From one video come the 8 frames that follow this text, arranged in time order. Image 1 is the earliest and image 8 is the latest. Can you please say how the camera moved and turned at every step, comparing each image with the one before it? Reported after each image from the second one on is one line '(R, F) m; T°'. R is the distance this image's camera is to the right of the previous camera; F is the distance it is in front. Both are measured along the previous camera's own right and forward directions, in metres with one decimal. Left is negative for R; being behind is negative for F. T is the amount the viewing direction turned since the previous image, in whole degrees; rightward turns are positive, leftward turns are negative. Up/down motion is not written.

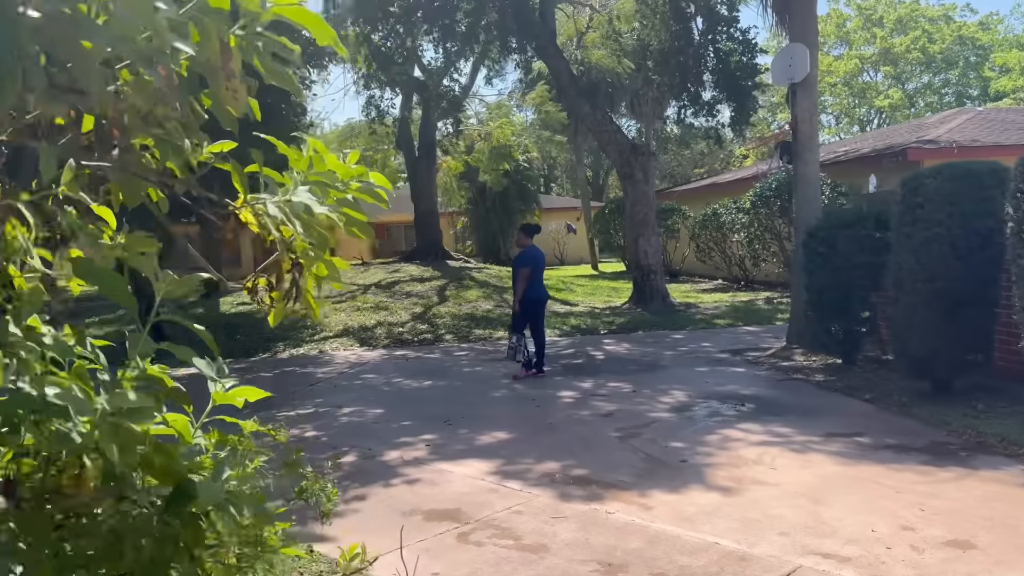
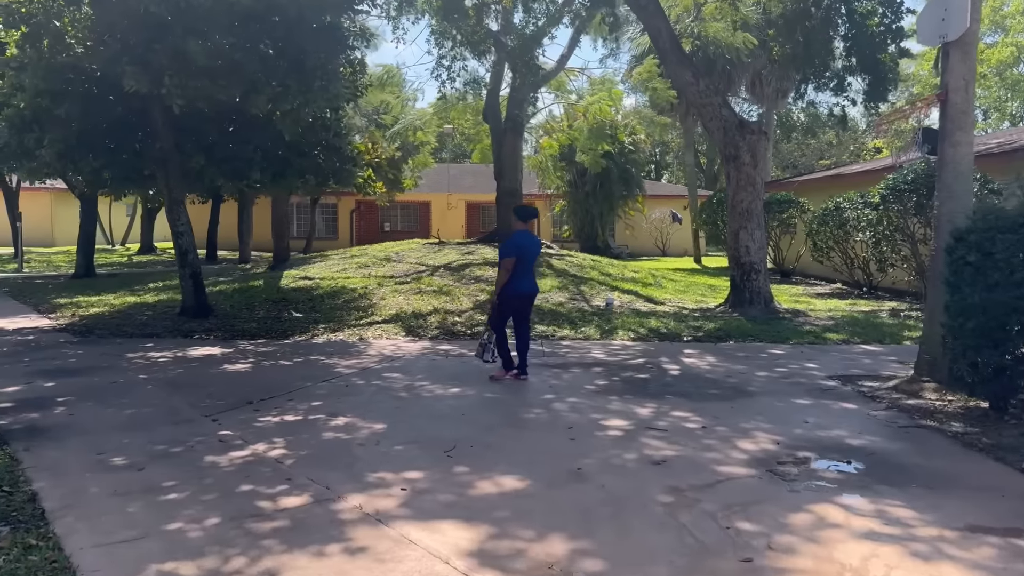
(+0.5, +1.7) m; -7°
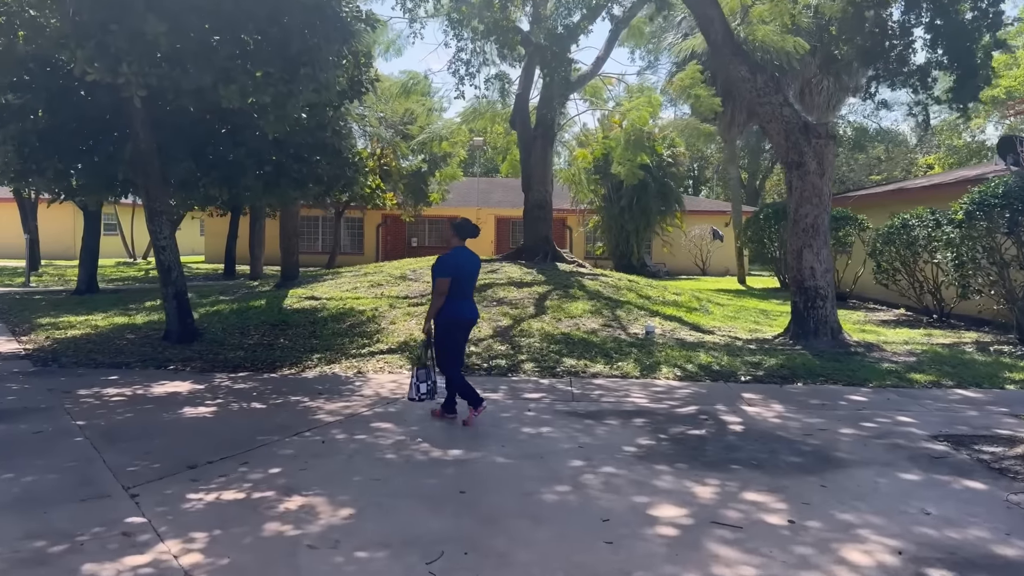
(+0.1, +1.6) m; -2°
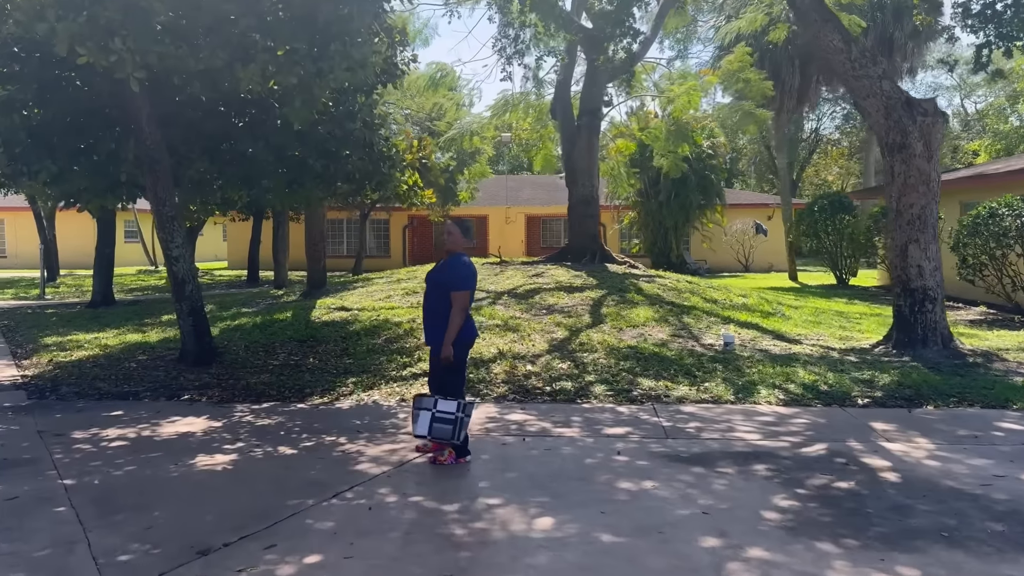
(-0.4, +1.4) m; -2°
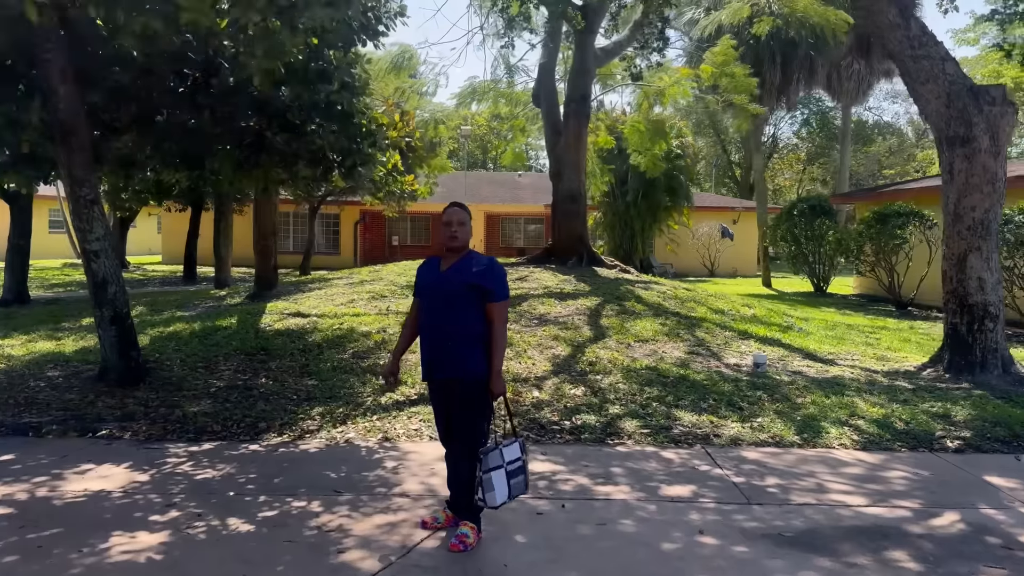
(-0.5, +1.6) m; +4°
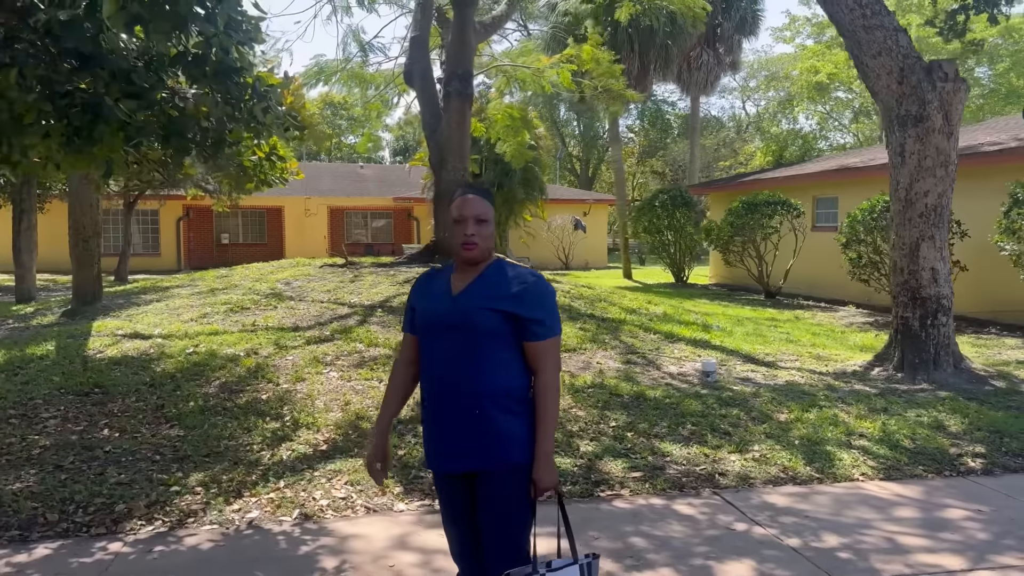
(-0.7, +1.6) m; +12°
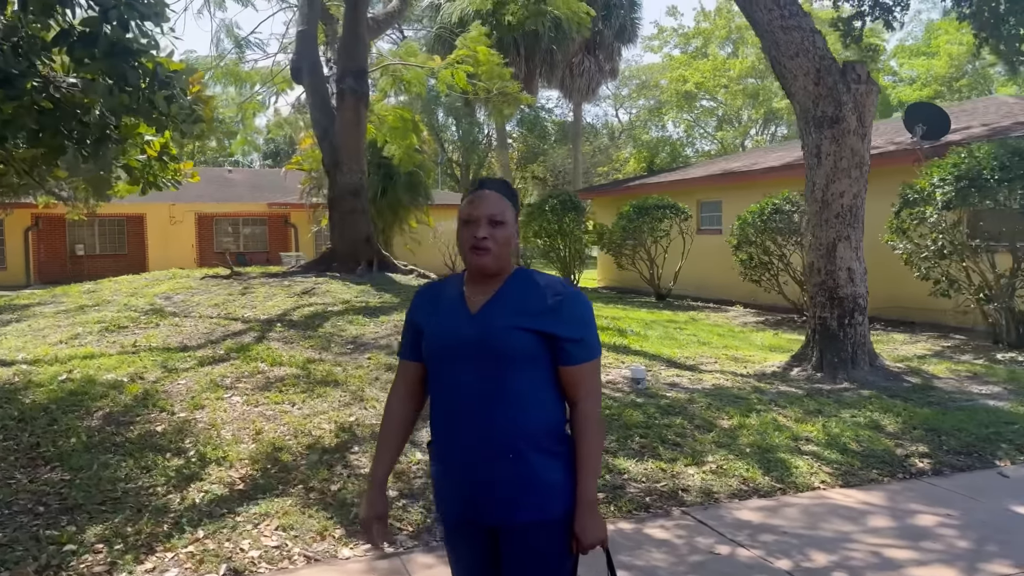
(-0.4, +0.5) m; +9°
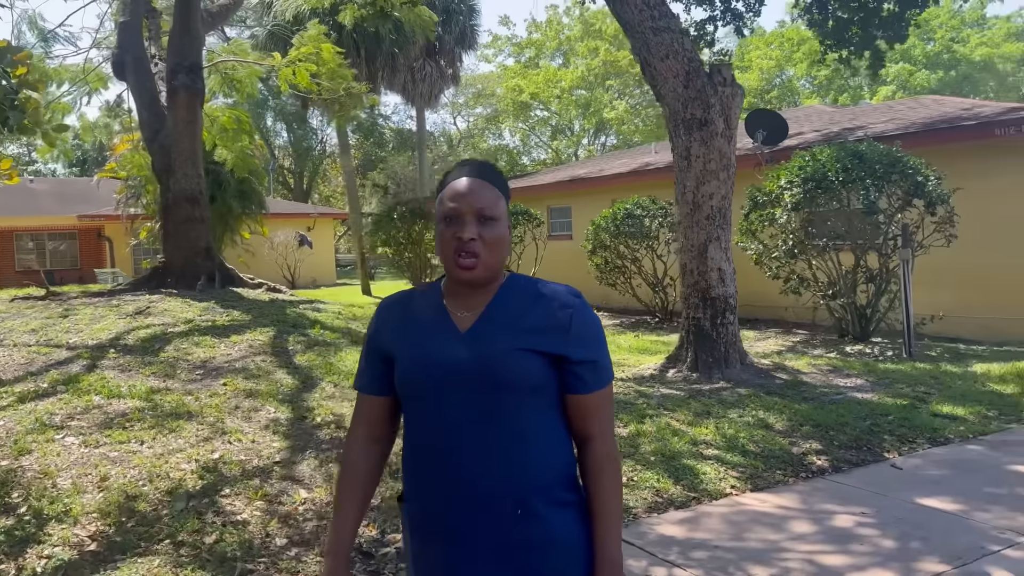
(-0.3, +0.5) m; +11°
